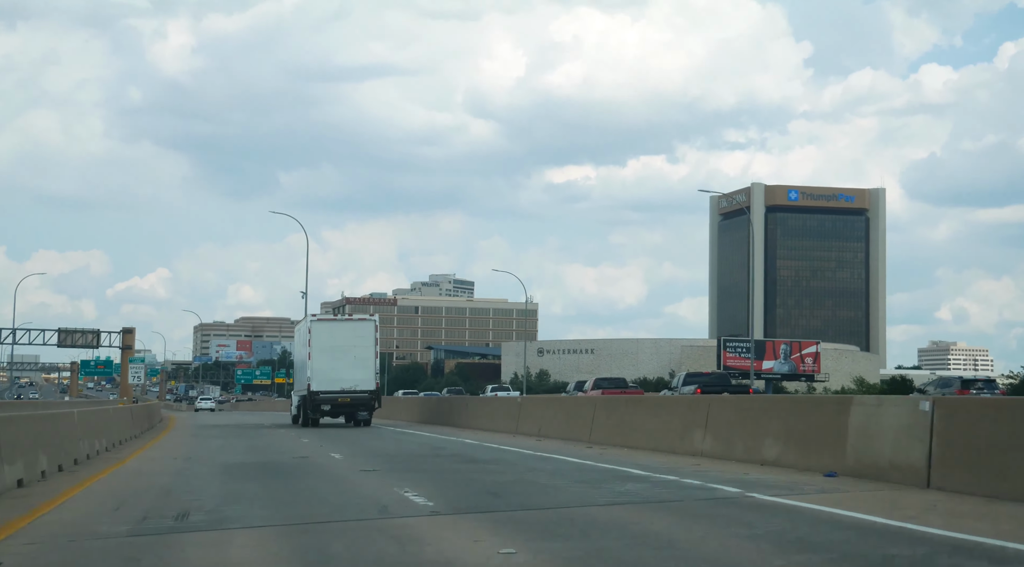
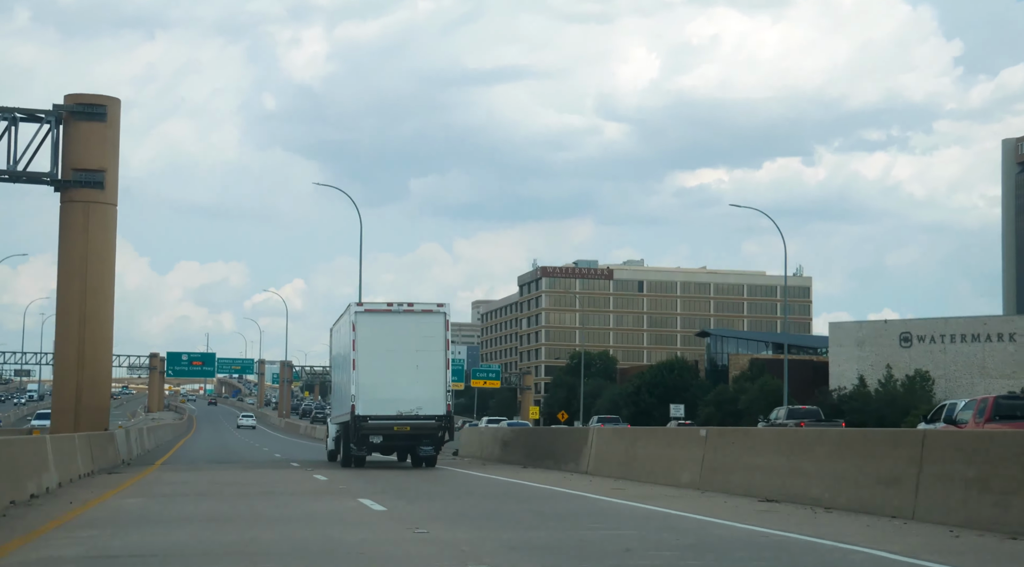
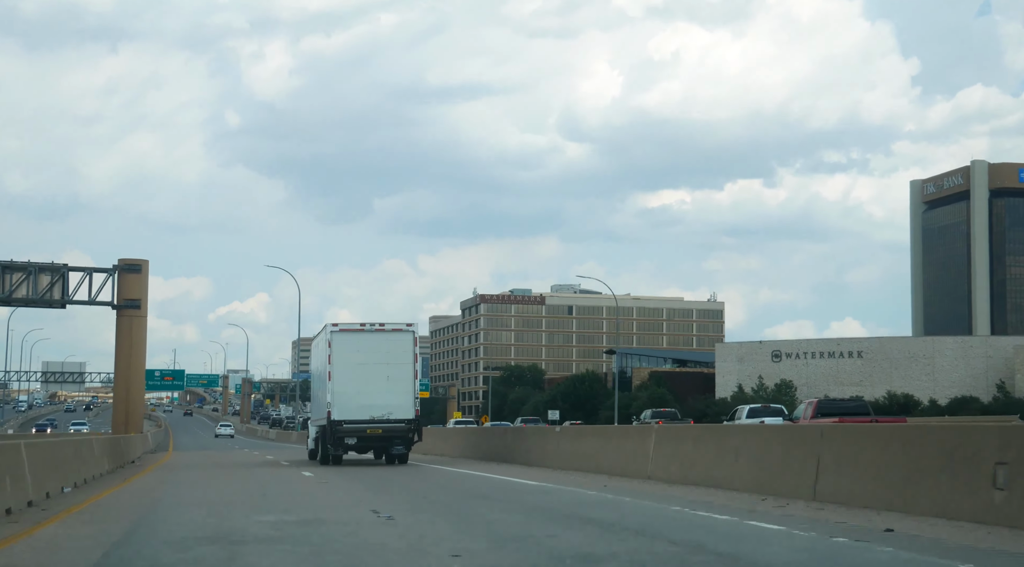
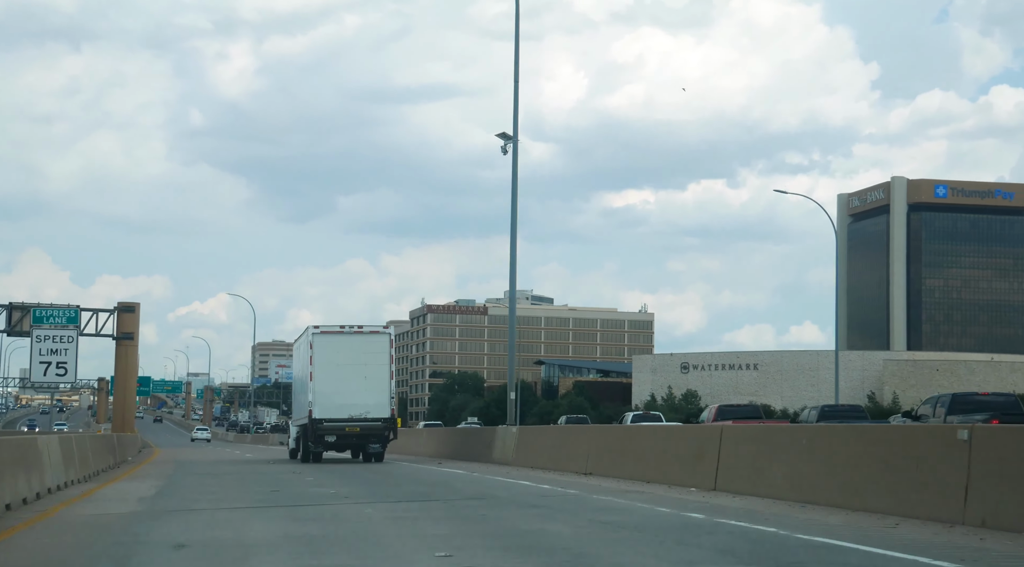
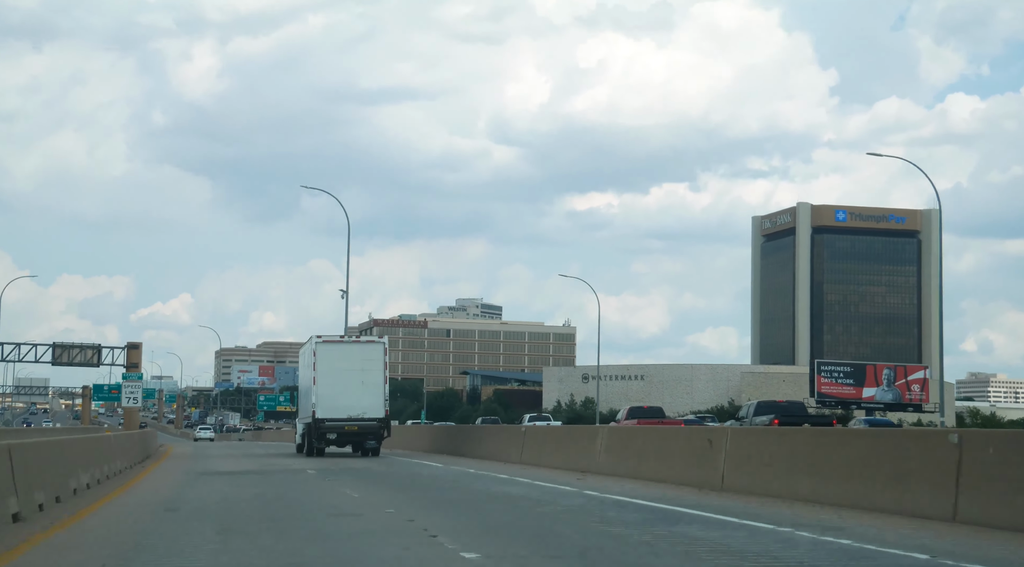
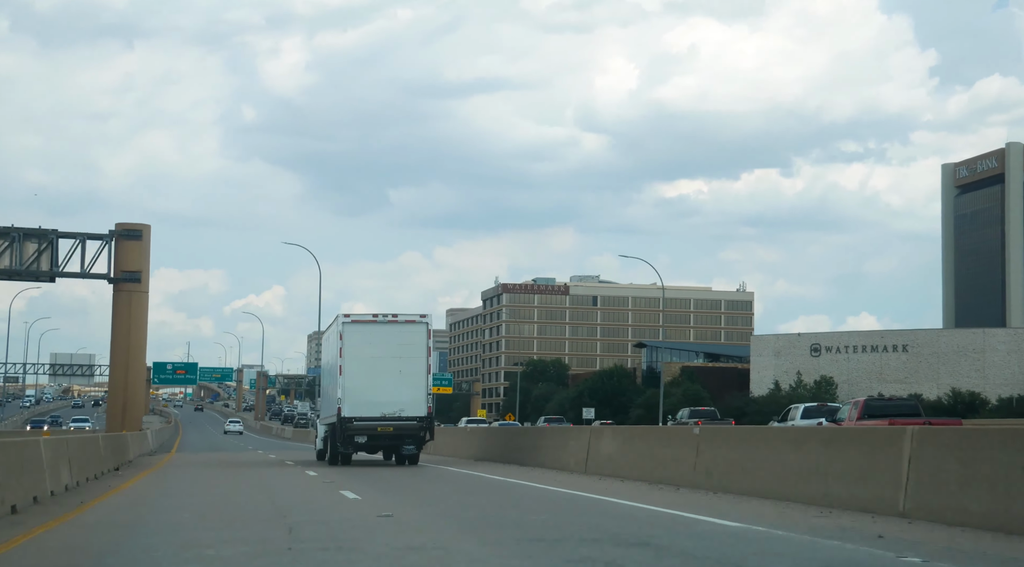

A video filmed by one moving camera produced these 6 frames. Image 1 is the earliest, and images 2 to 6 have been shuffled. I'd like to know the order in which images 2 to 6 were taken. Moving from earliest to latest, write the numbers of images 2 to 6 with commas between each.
5, 4, 3, 6, 2
